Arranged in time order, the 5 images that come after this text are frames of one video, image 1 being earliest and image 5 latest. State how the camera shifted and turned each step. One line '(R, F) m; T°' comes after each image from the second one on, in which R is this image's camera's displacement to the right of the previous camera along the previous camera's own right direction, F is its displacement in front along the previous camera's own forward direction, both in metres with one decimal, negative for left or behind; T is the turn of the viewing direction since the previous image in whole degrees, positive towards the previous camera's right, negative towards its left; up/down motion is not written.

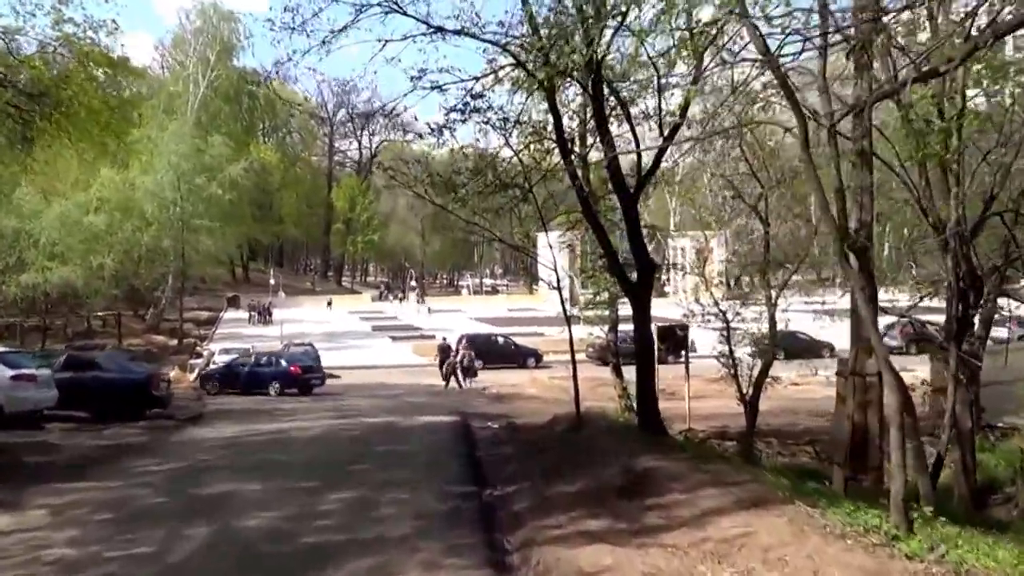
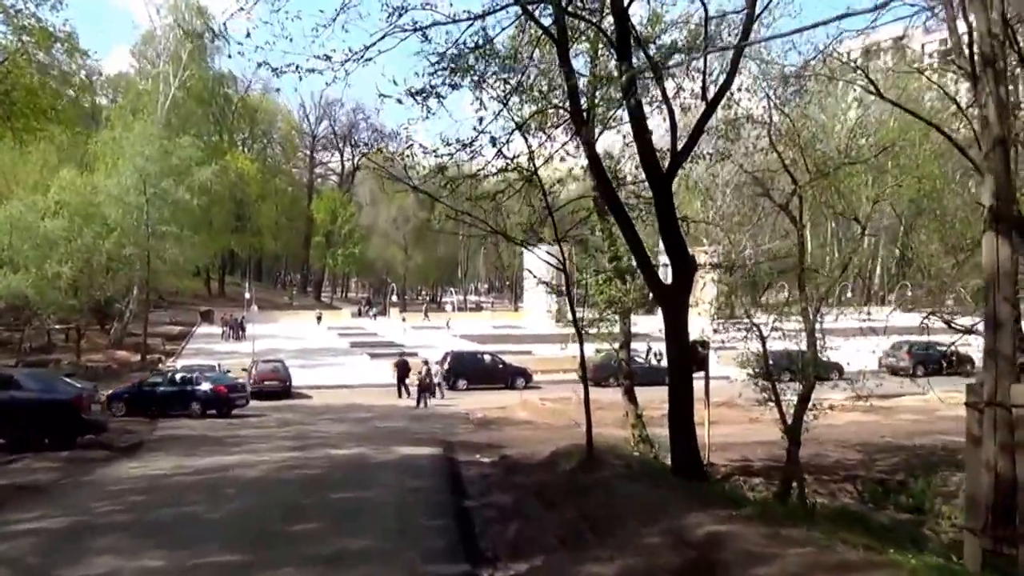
(-0.2, +2.8) m; +1°
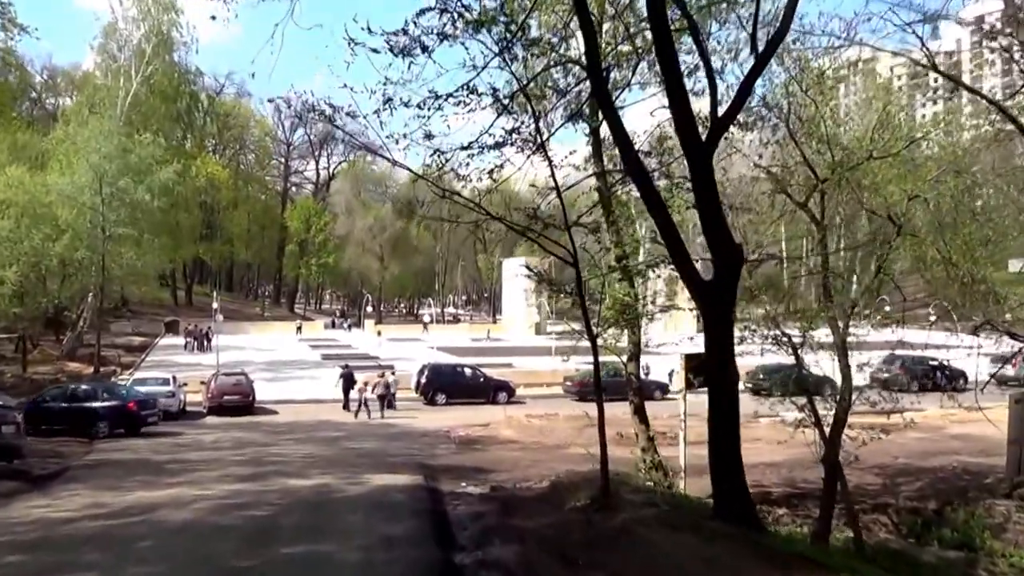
(-0.2, +2.3) m; +1°
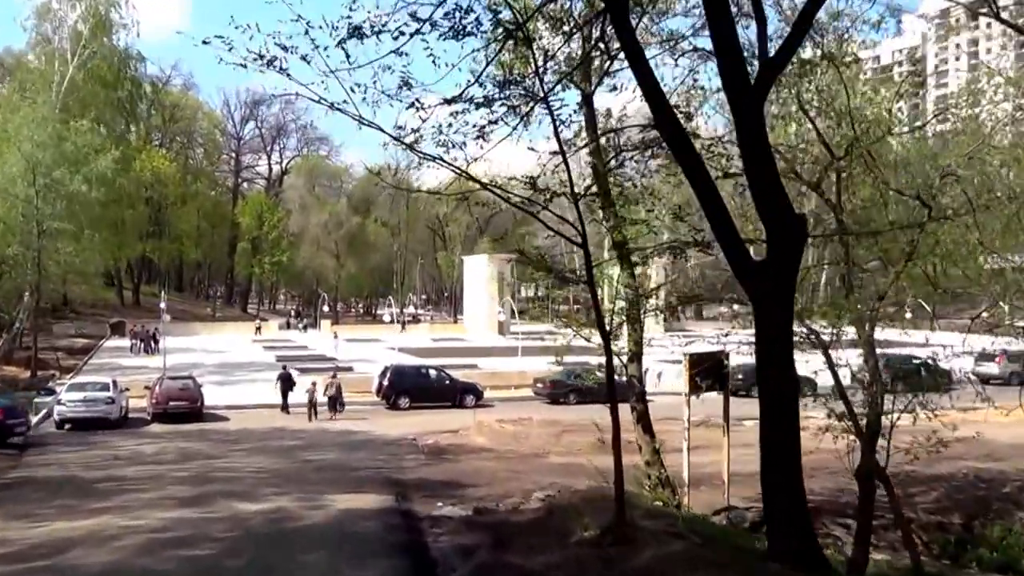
(-0.3, +1.8) m; +2°
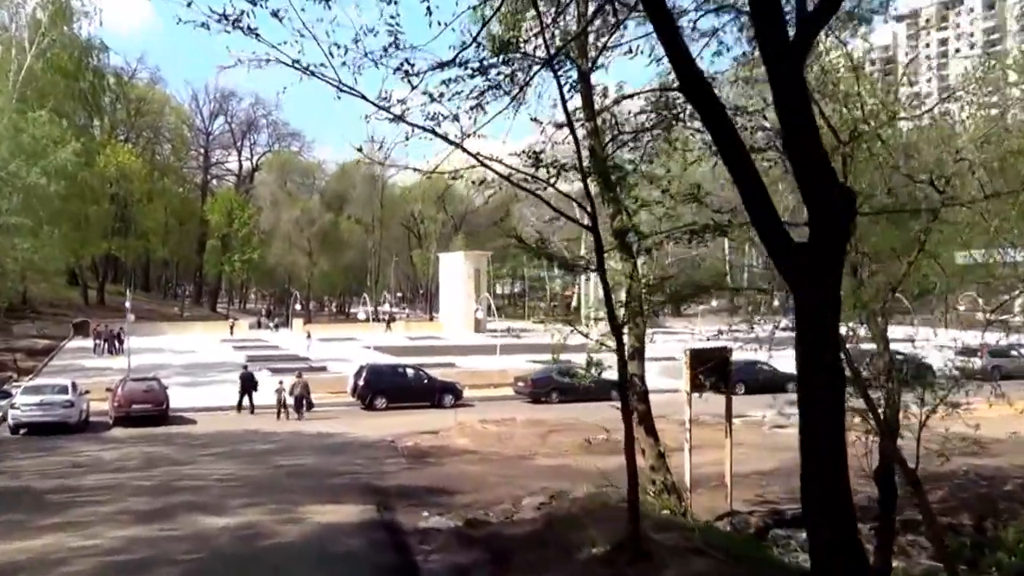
(-0.2, +1.0) m; +2°
